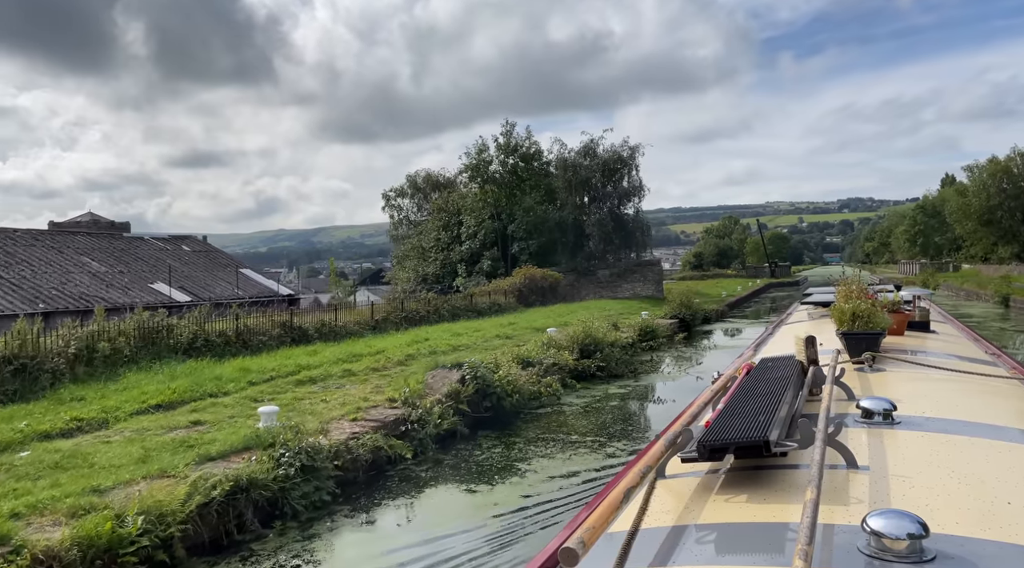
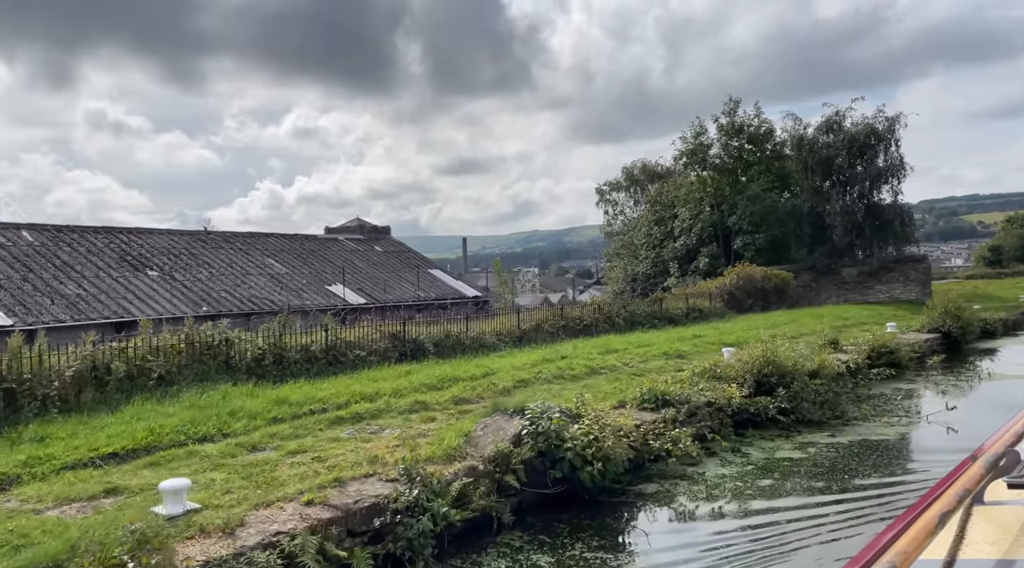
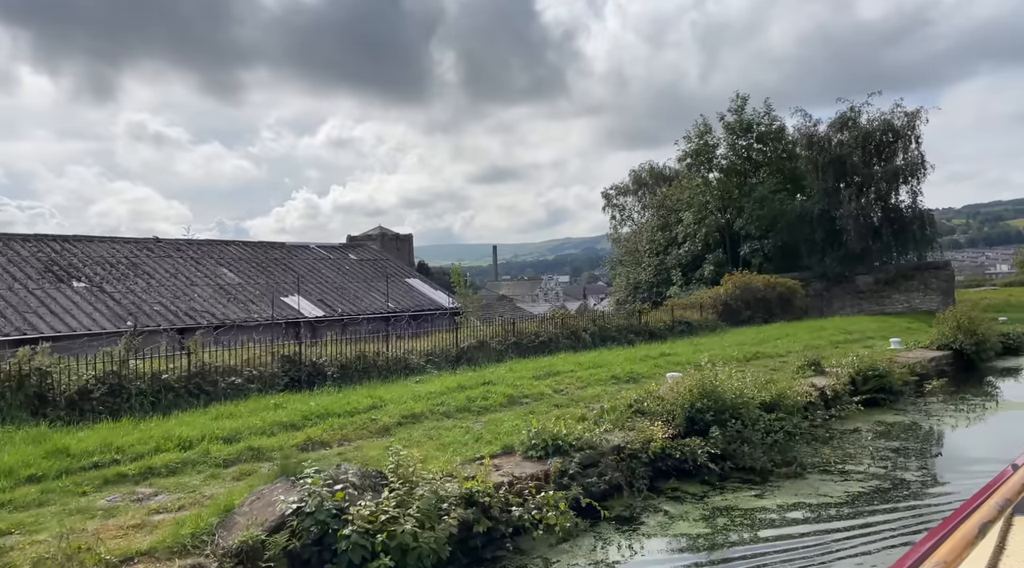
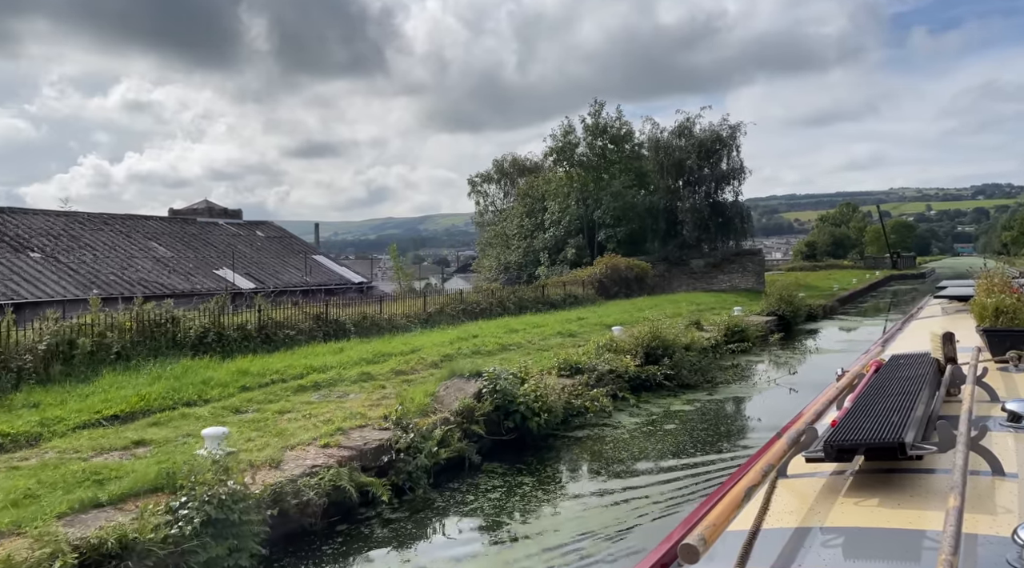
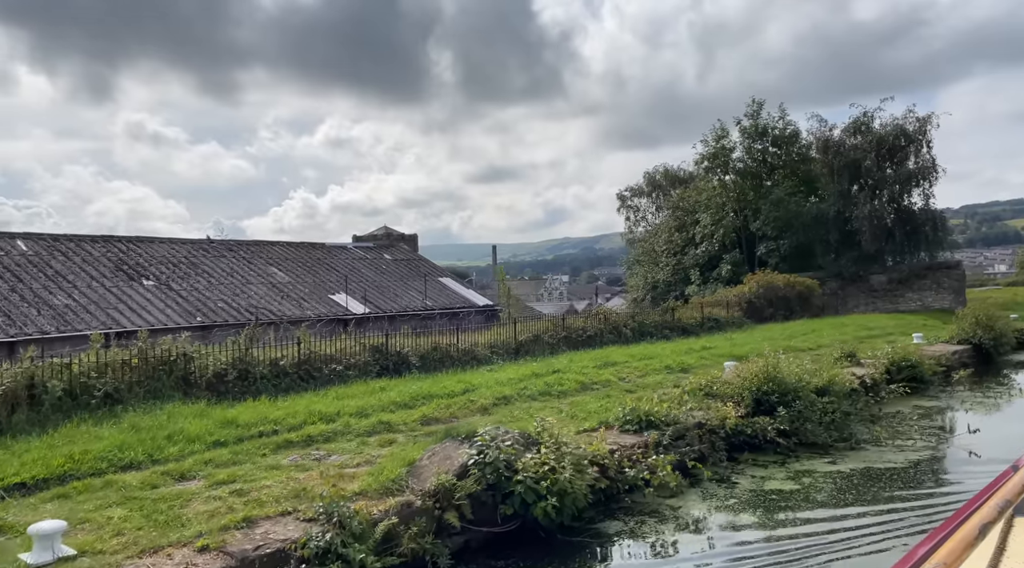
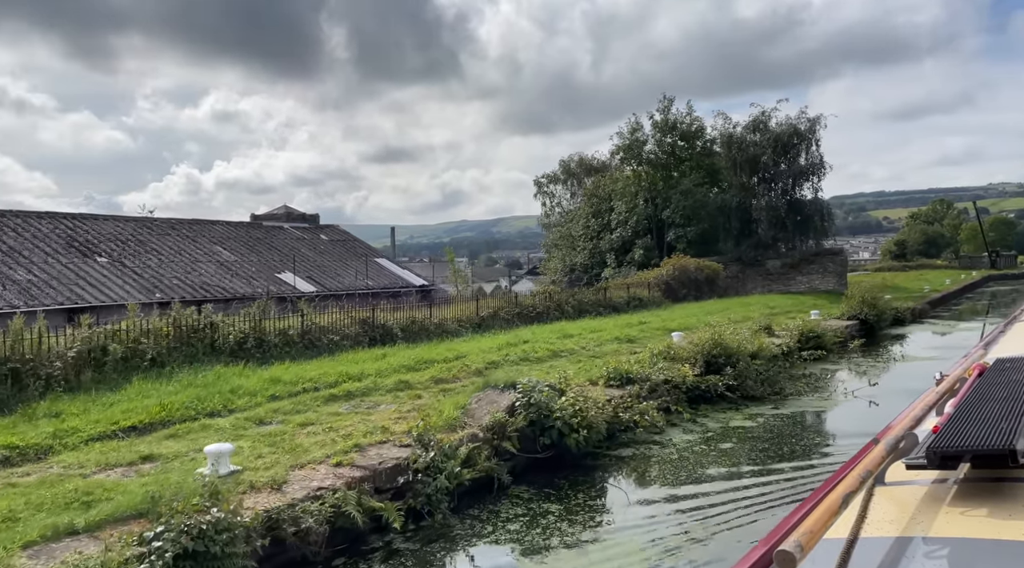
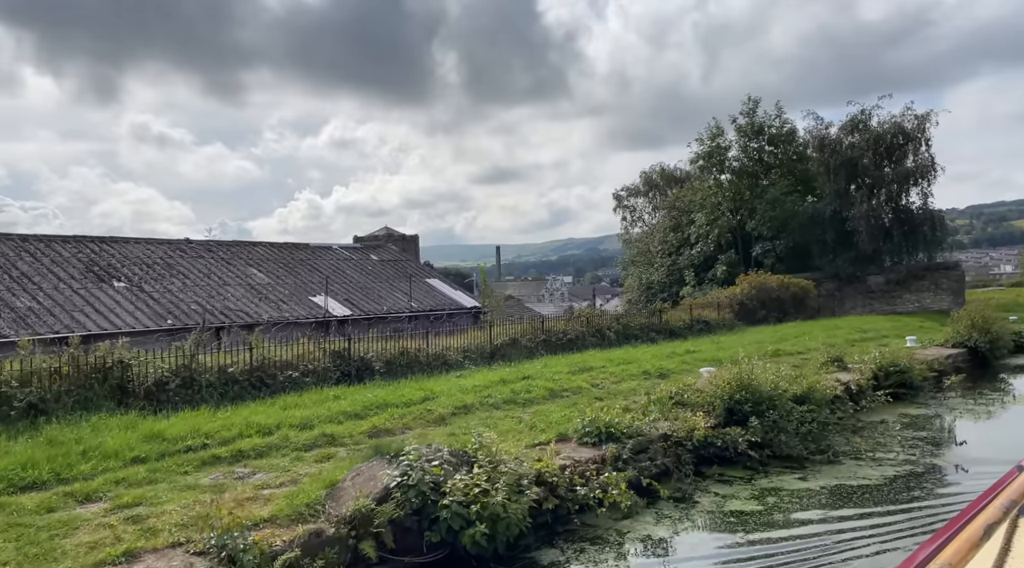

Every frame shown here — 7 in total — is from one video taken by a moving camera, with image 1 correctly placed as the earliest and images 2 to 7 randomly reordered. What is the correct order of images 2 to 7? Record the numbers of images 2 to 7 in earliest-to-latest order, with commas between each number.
4, 6, 2, 5, 7, 3
